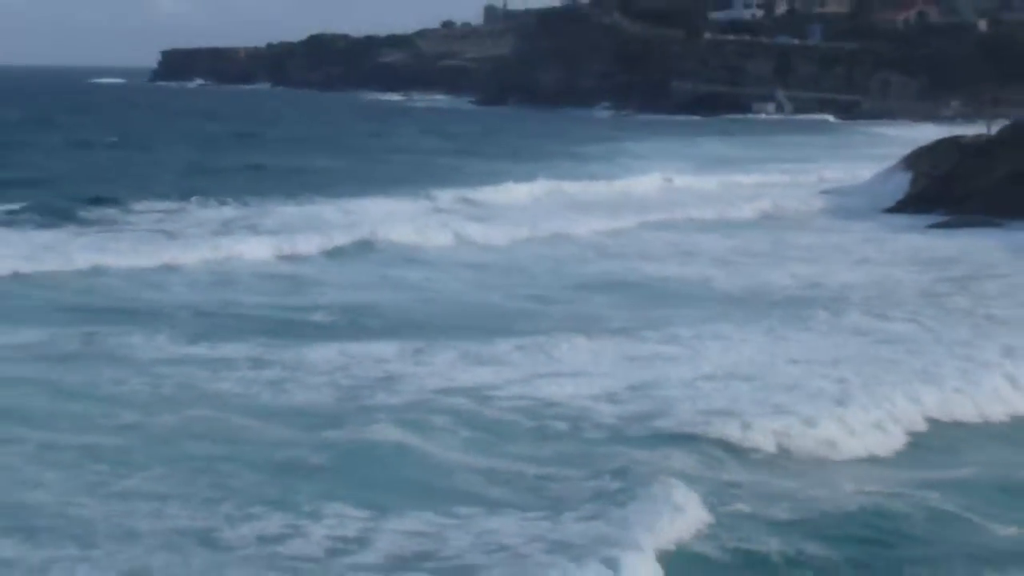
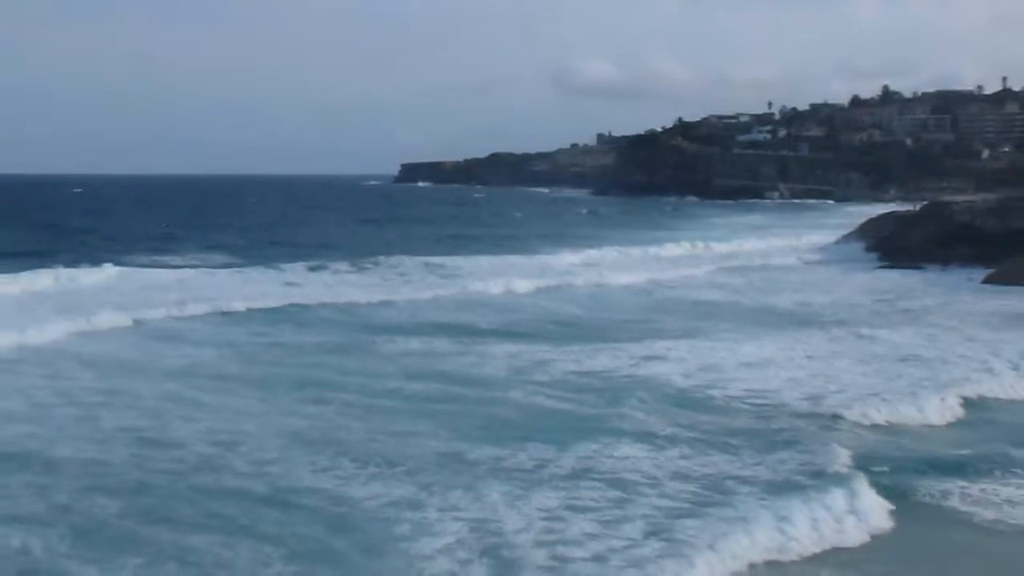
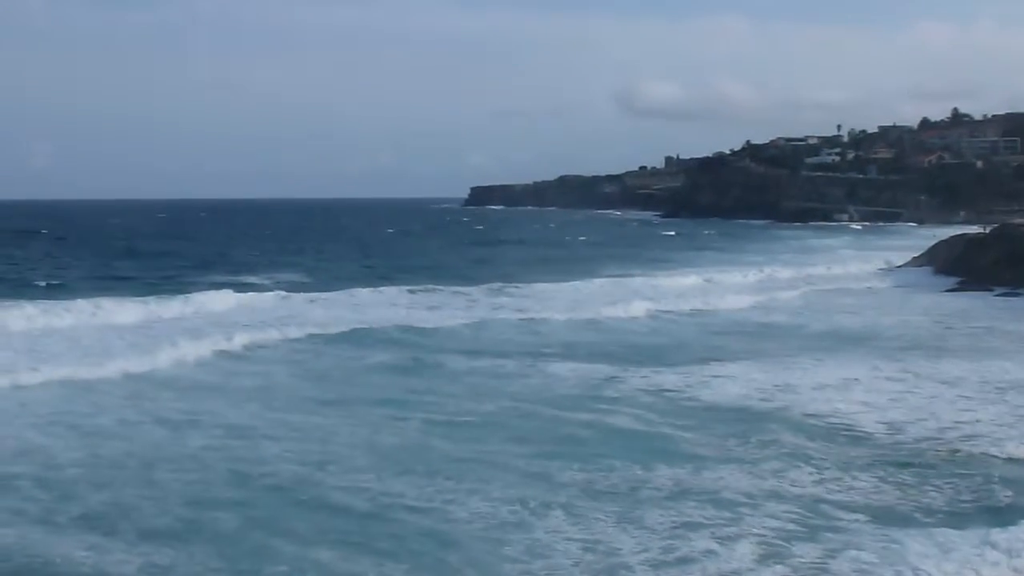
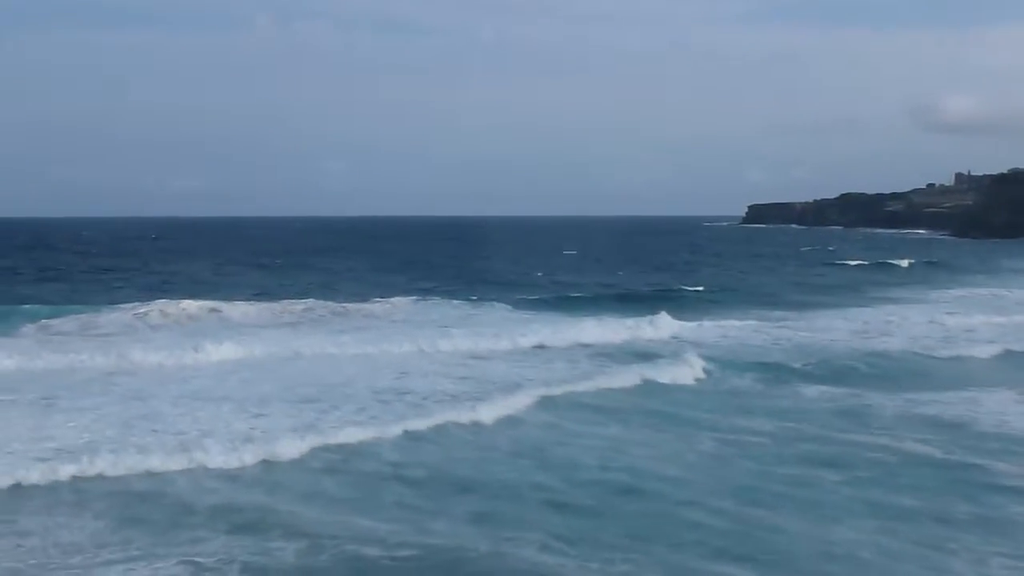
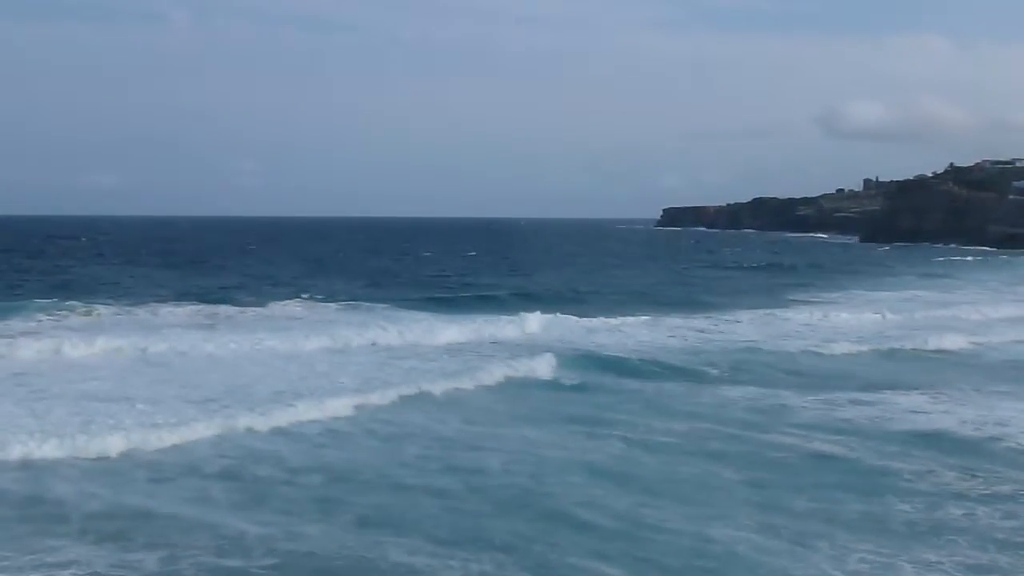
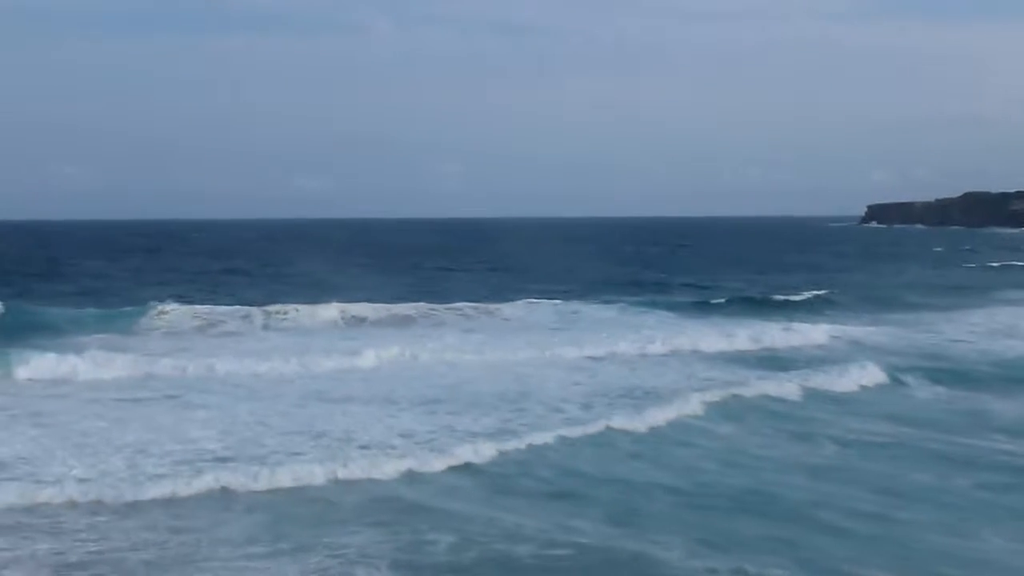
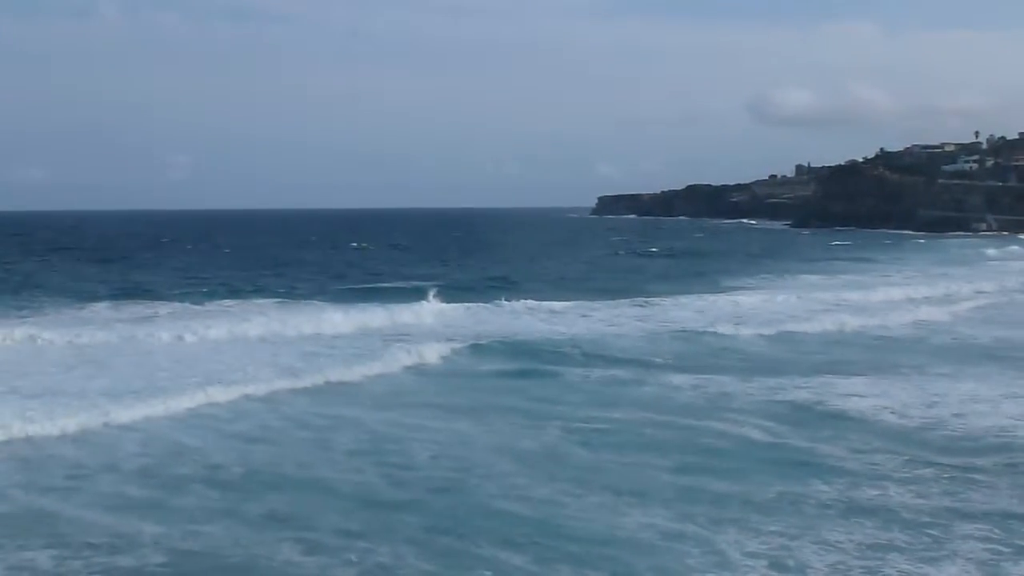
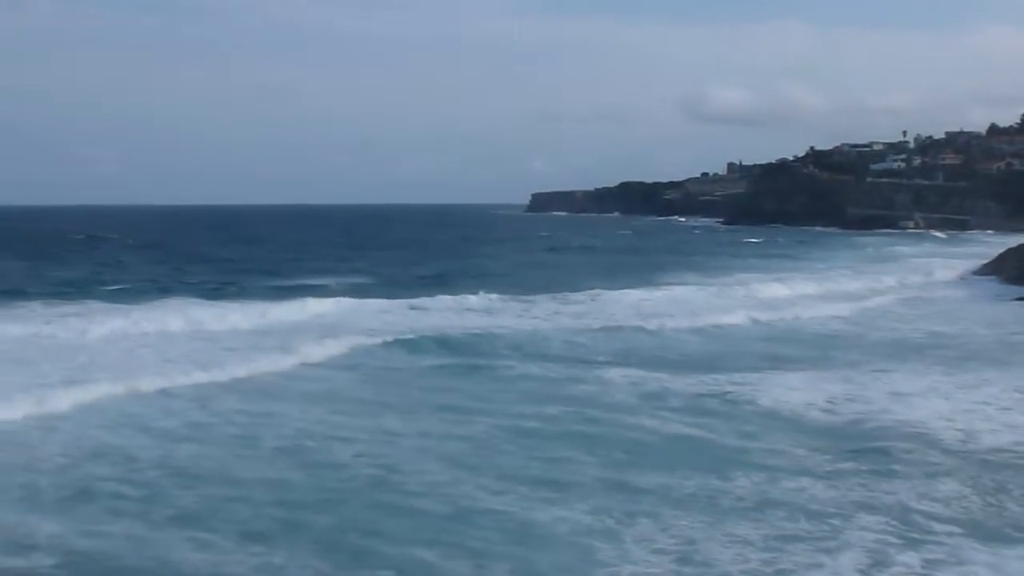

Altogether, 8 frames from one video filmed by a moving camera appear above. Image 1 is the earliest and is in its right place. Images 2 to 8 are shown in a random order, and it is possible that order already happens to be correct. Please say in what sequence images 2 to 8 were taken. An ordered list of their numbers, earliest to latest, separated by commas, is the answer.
2, 3, 8, 7, 5, 4, 6
